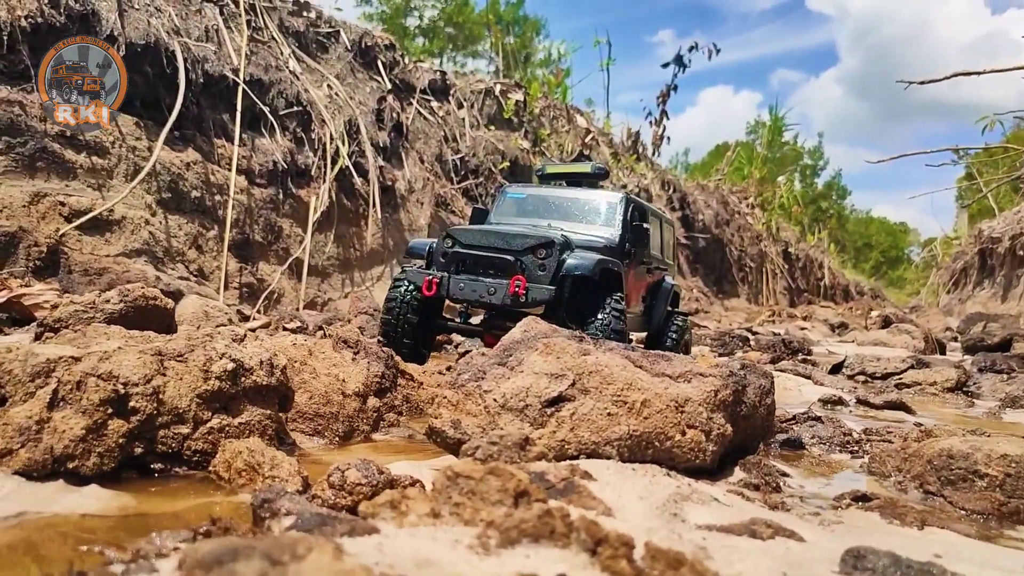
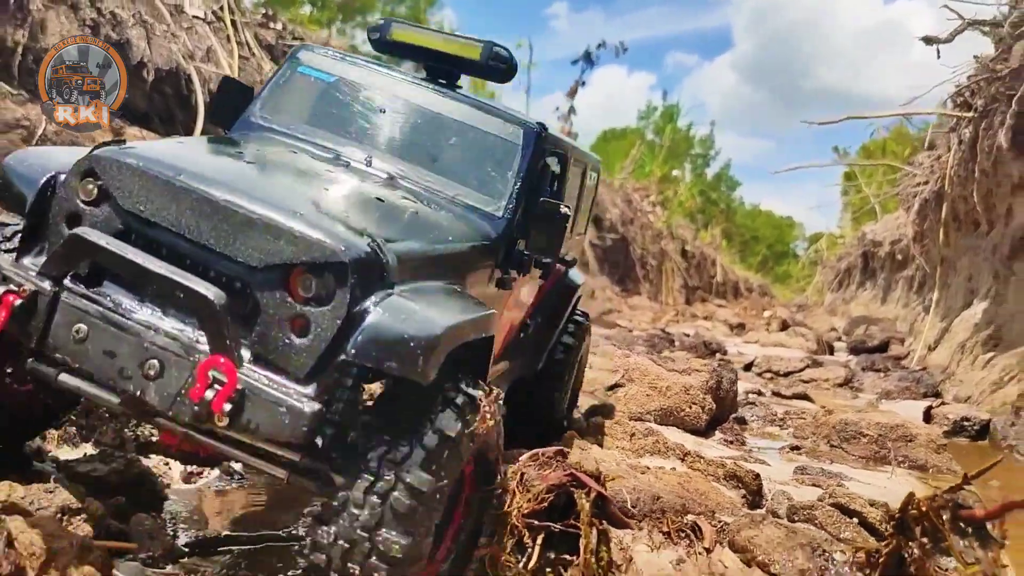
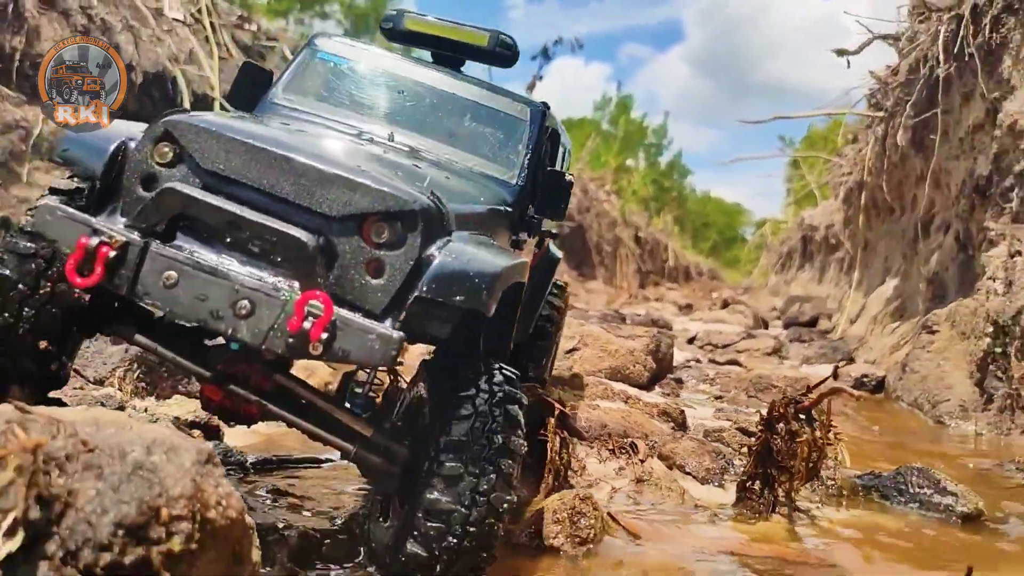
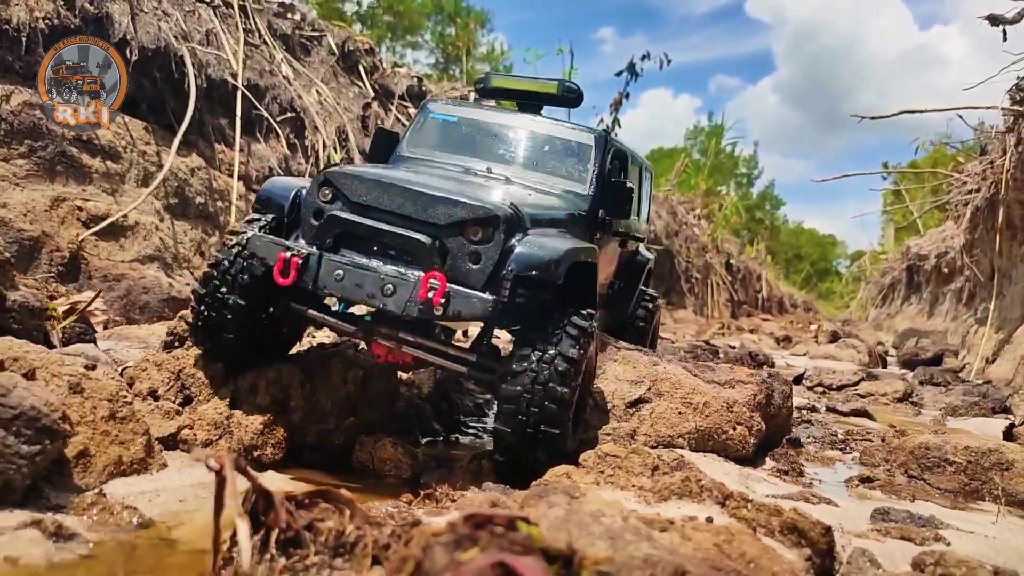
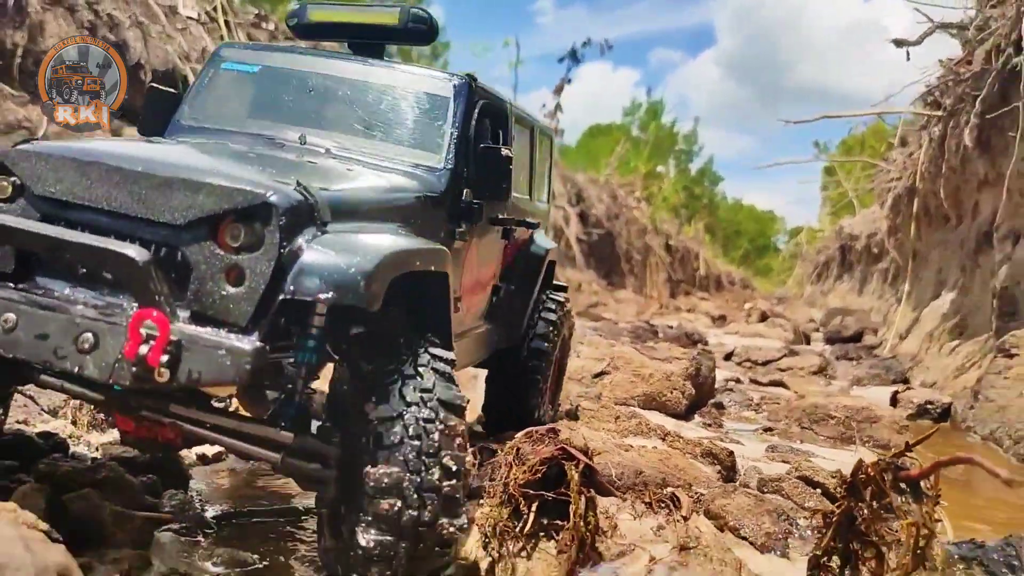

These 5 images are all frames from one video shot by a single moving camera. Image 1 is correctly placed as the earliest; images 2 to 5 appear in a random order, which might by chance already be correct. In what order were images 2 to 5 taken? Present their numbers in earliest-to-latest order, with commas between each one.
4, 2, 5, 3
